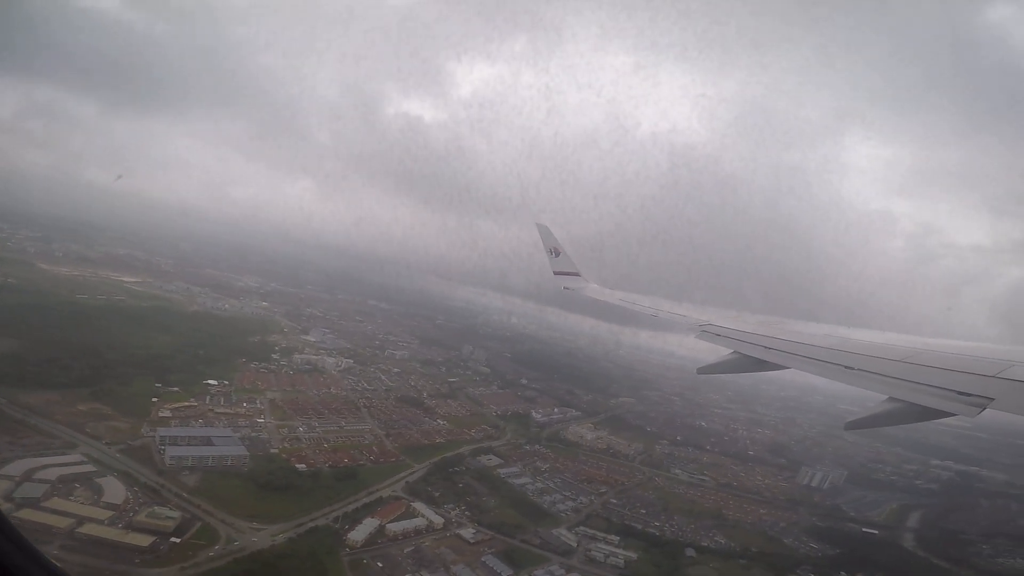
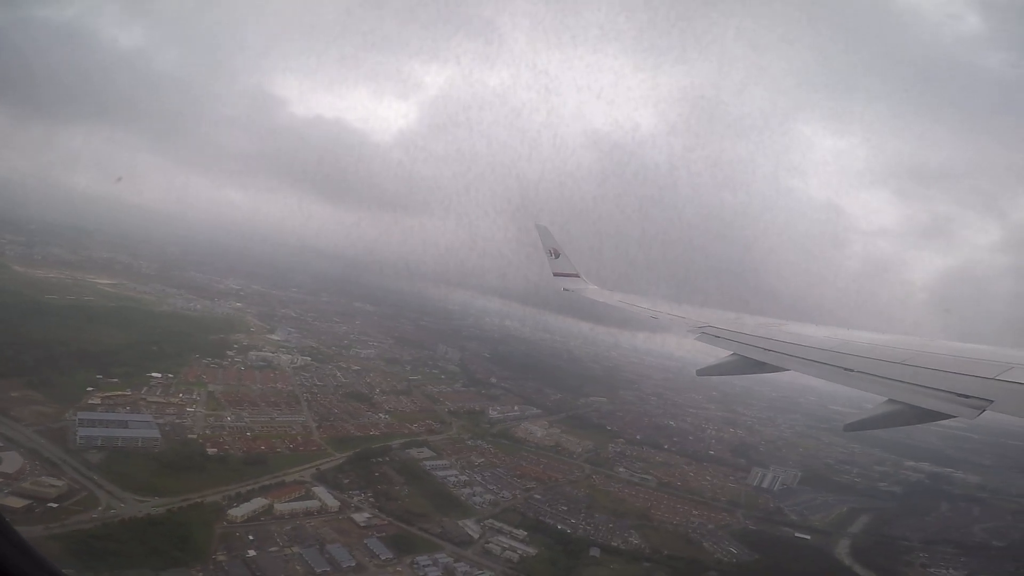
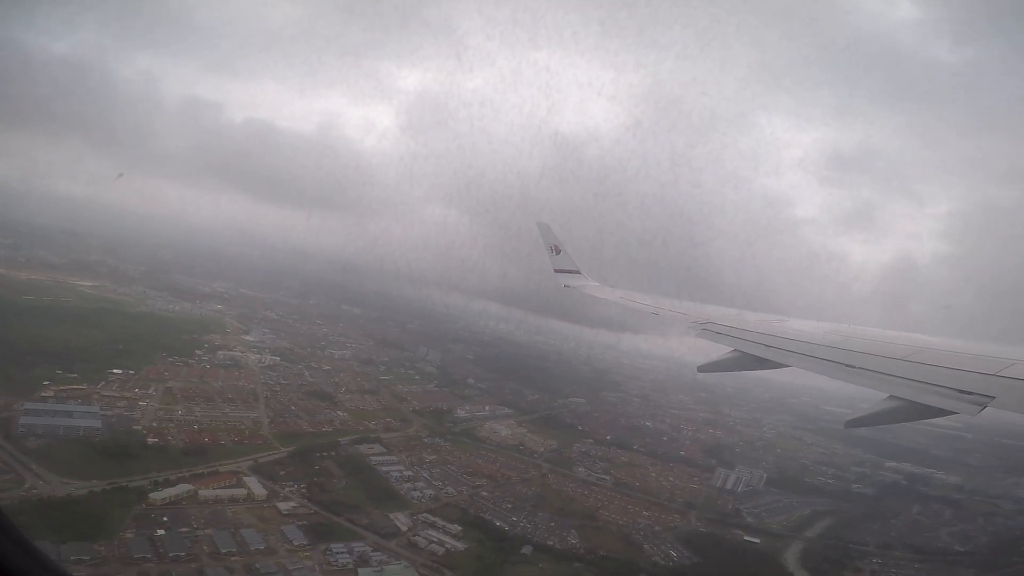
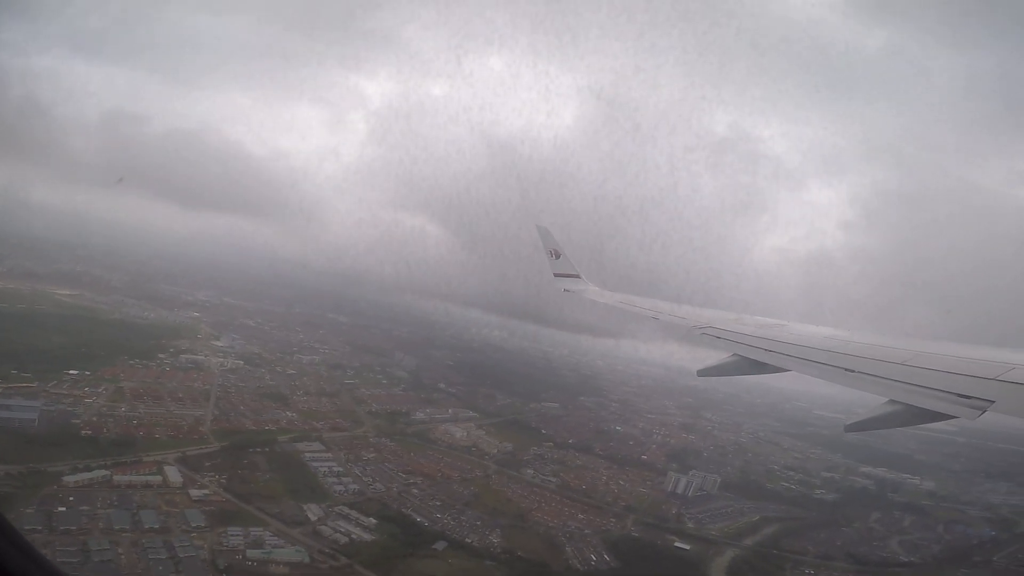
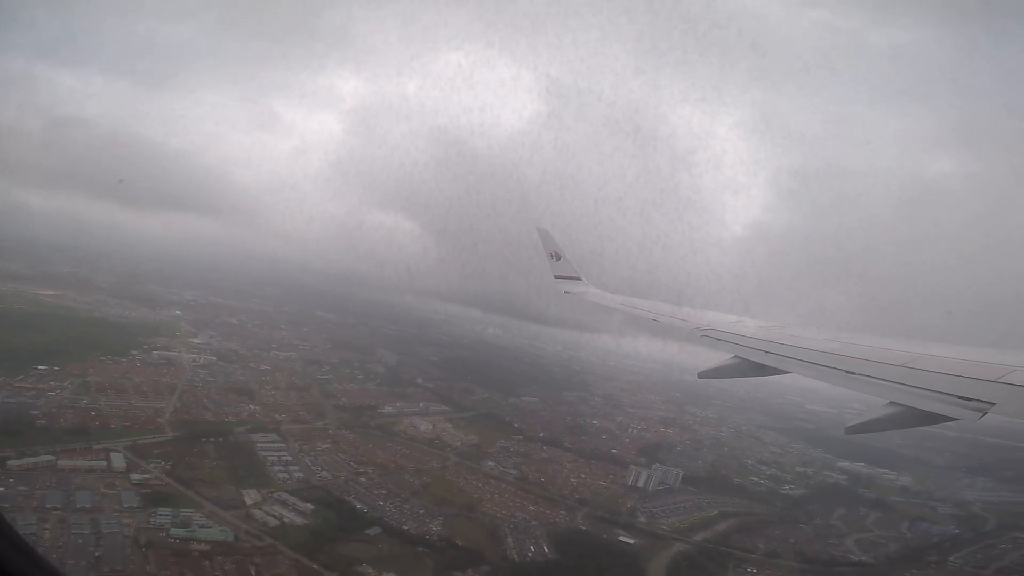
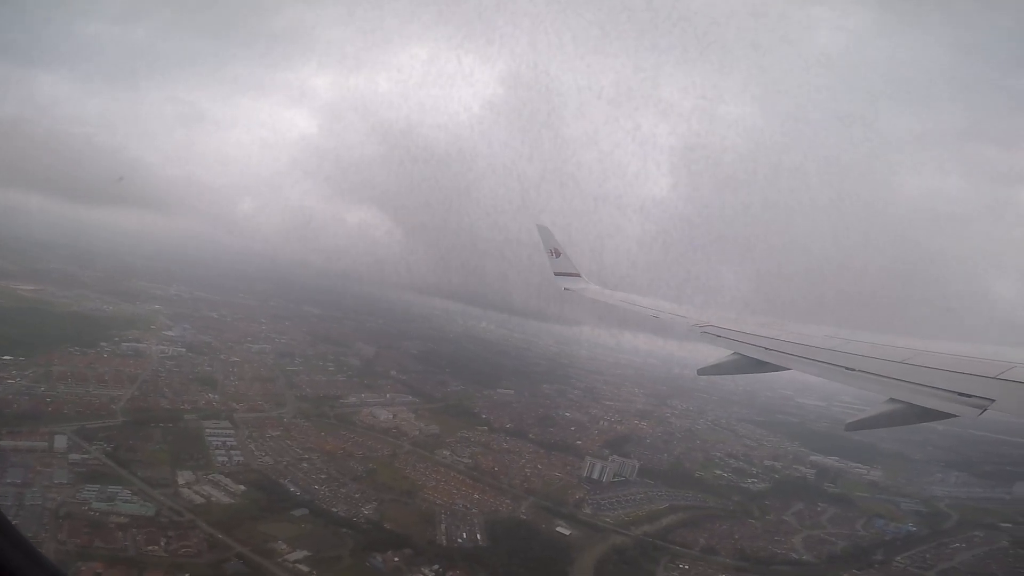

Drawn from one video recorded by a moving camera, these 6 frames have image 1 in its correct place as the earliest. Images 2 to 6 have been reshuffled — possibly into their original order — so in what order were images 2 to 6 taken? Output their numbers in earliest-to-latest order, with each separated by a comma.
2, 3, 4, 5, 6
